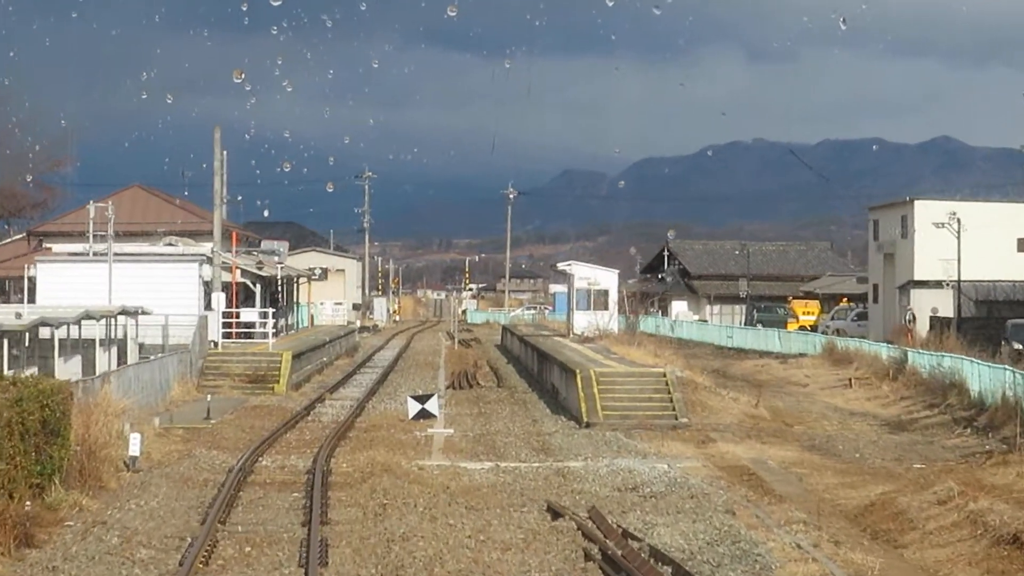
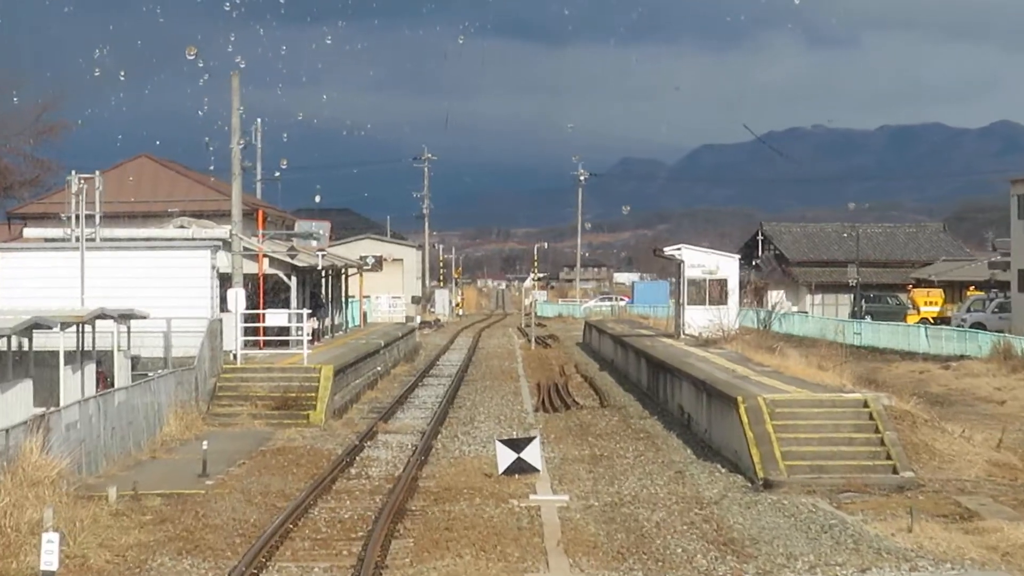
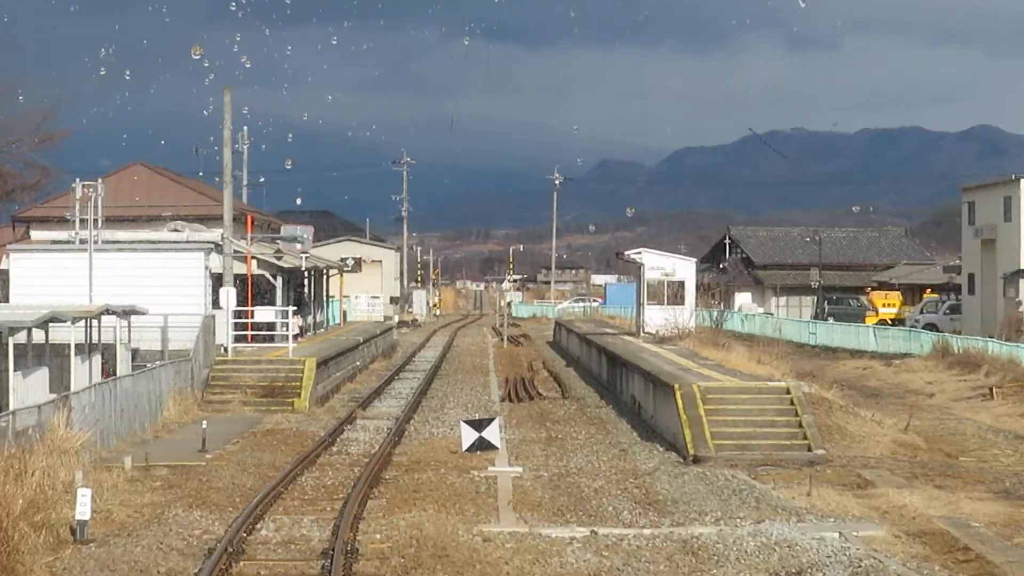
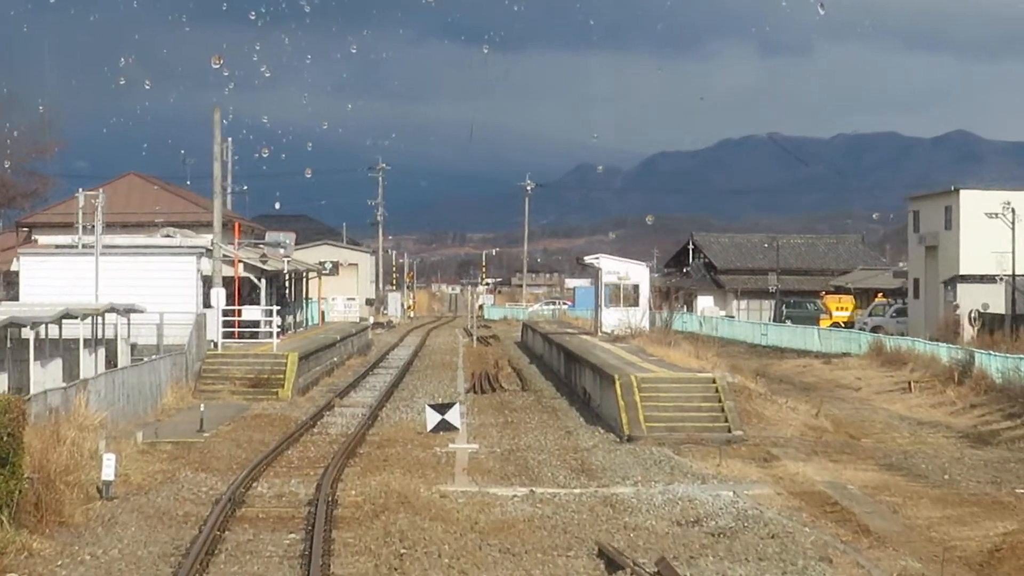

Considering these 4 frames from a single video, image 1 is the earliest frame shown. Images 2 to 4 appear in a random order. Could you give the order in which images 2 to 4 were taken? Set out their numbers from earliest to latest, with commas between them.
4, 3, 2
